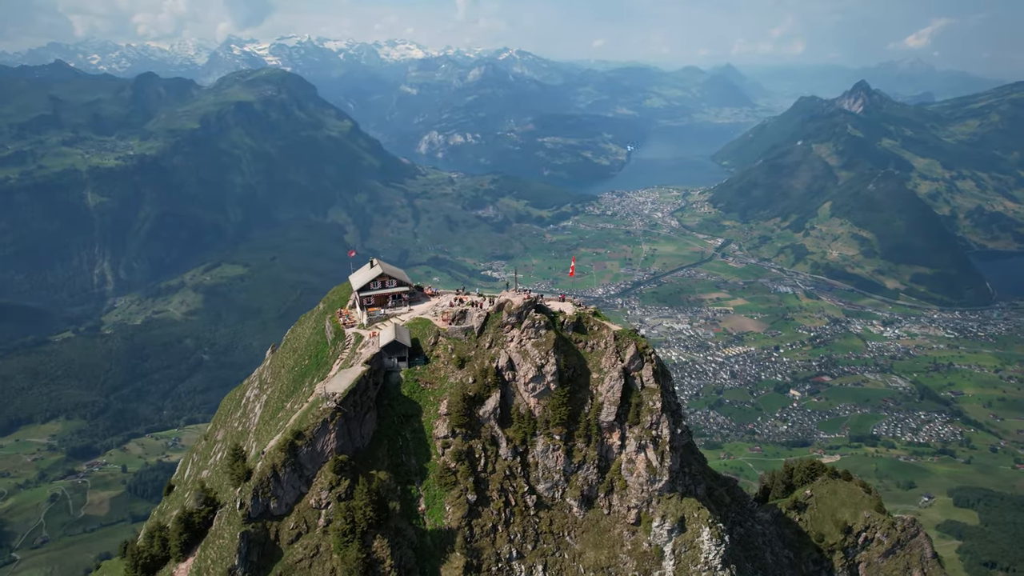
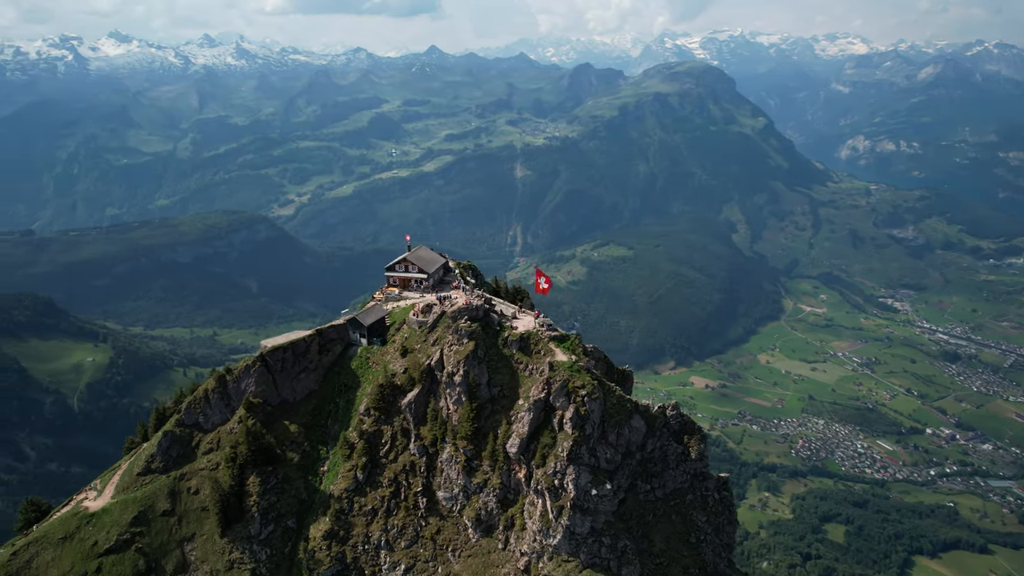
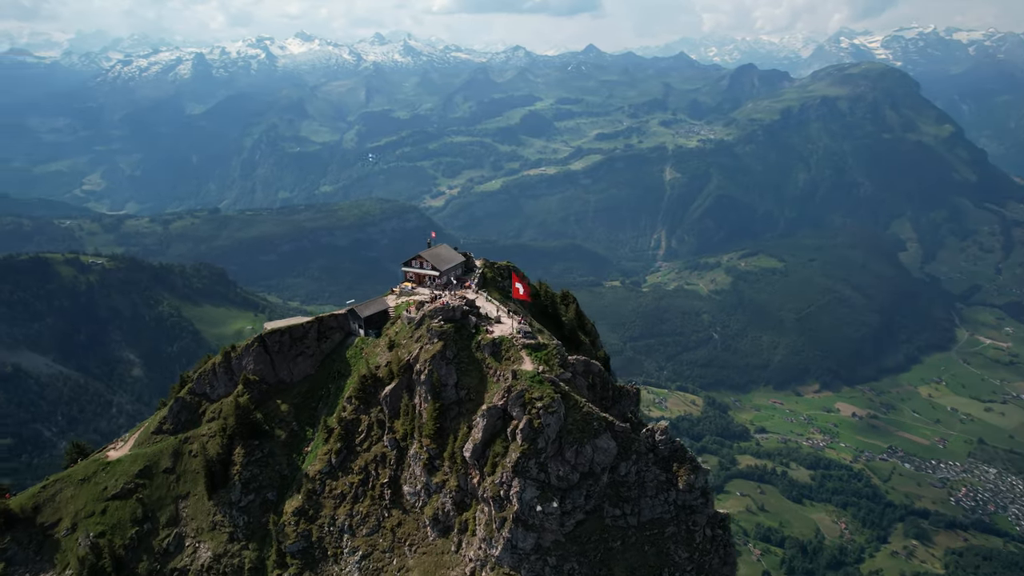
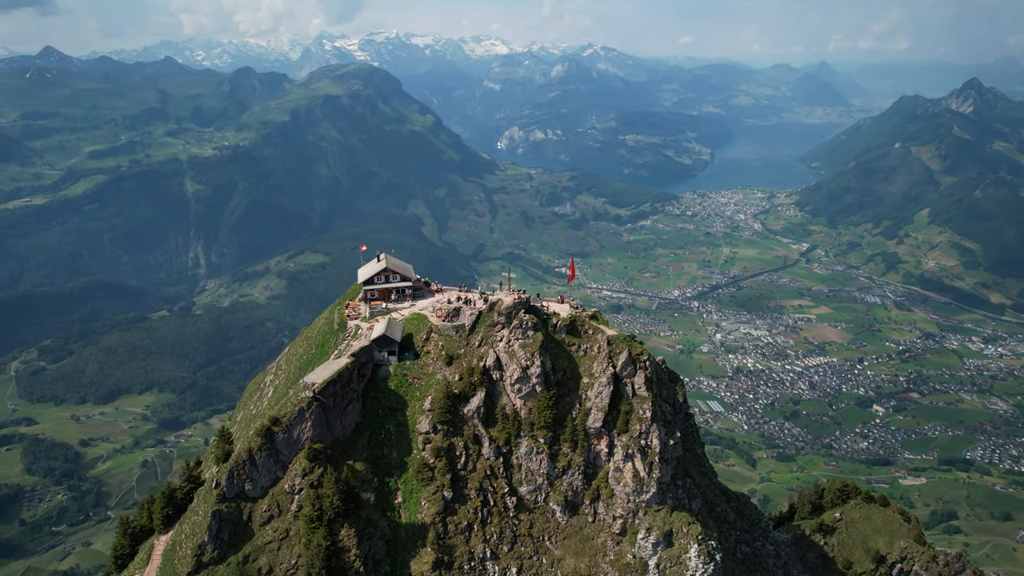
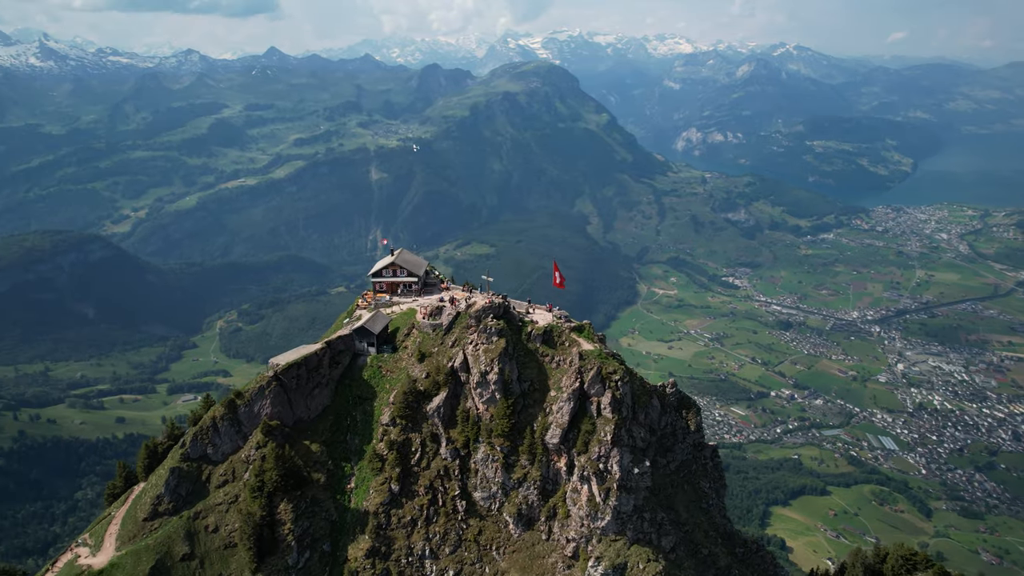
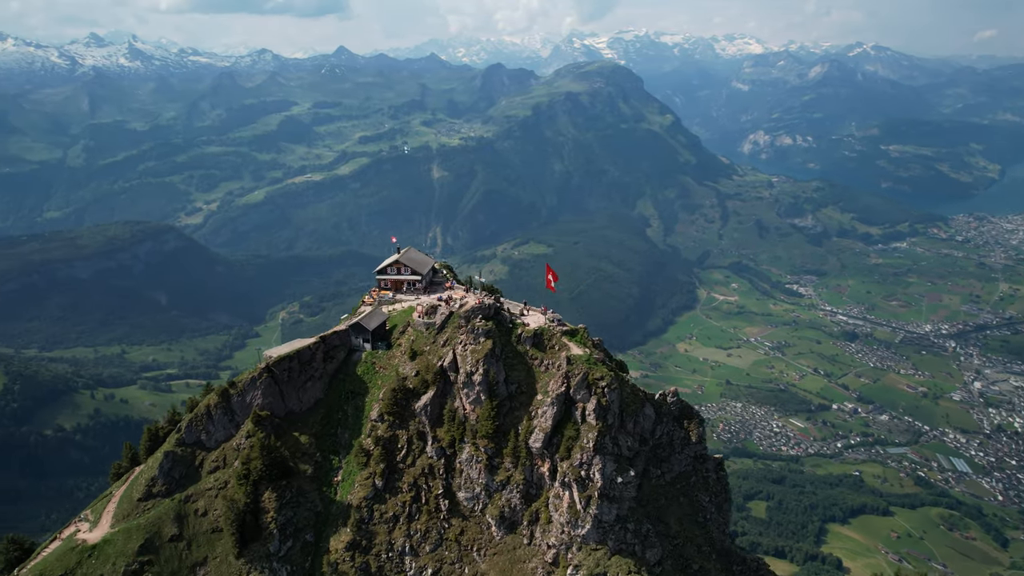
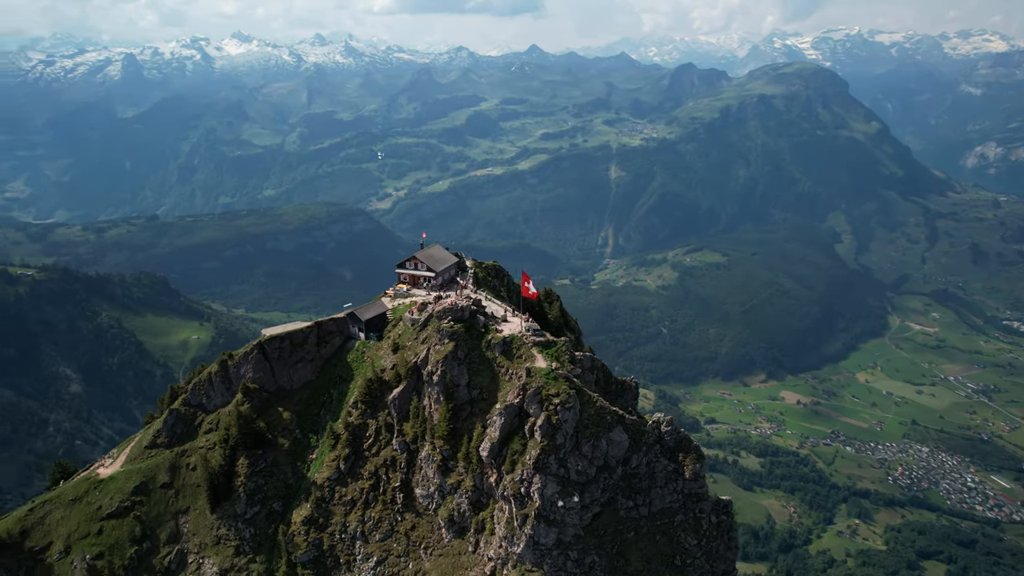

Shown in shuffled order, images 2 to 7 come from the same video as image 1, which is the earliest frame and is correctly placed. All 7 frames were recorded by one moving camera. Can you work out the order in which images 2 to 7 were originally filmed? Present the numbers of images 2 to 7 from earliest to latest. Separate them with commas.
4, 5, 6, 2, 7, 3
